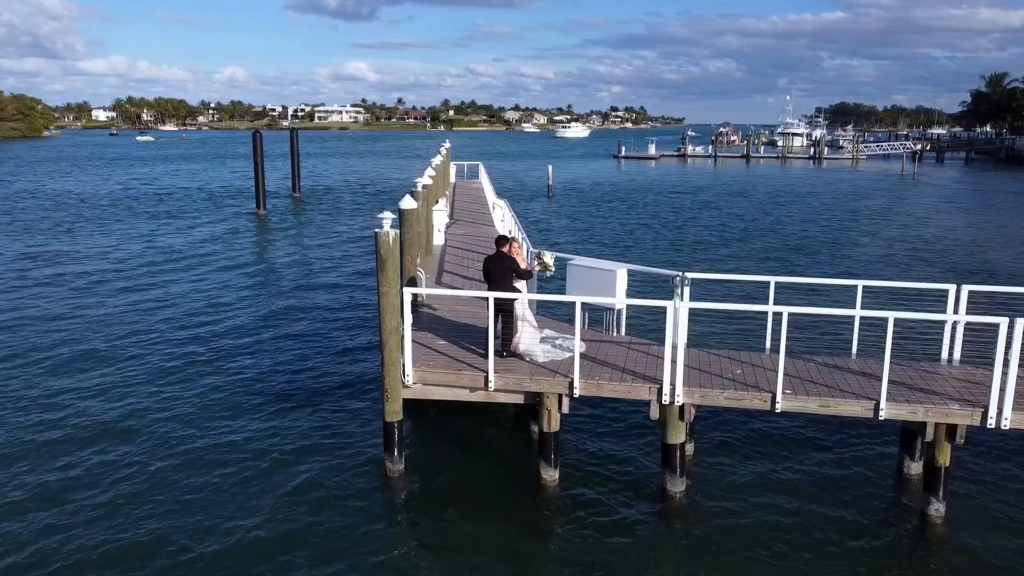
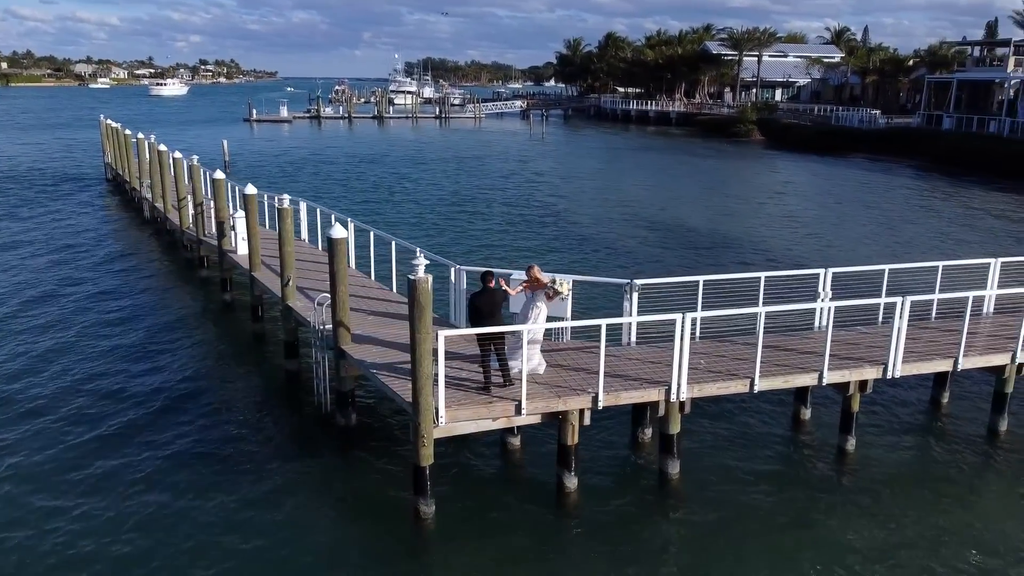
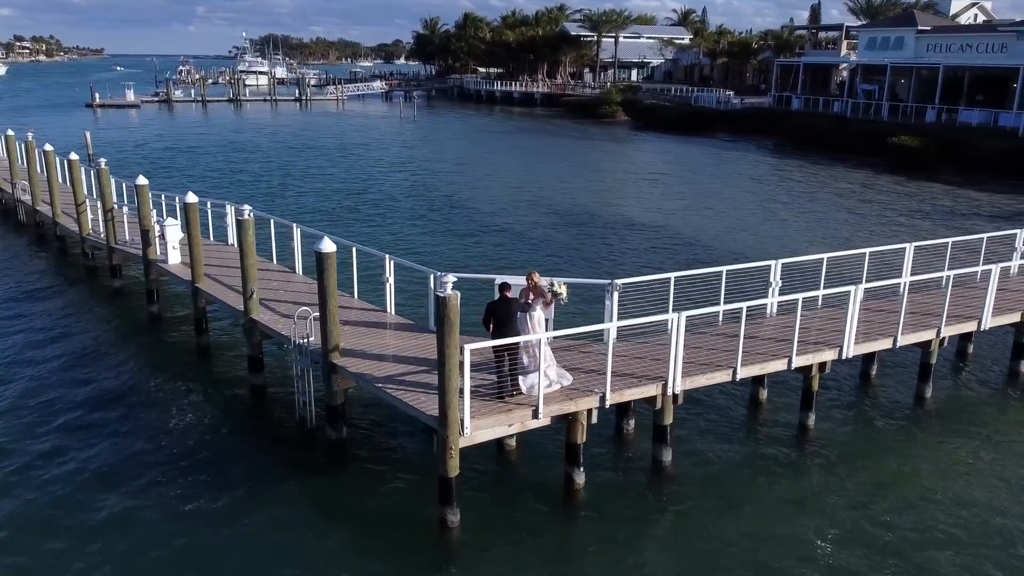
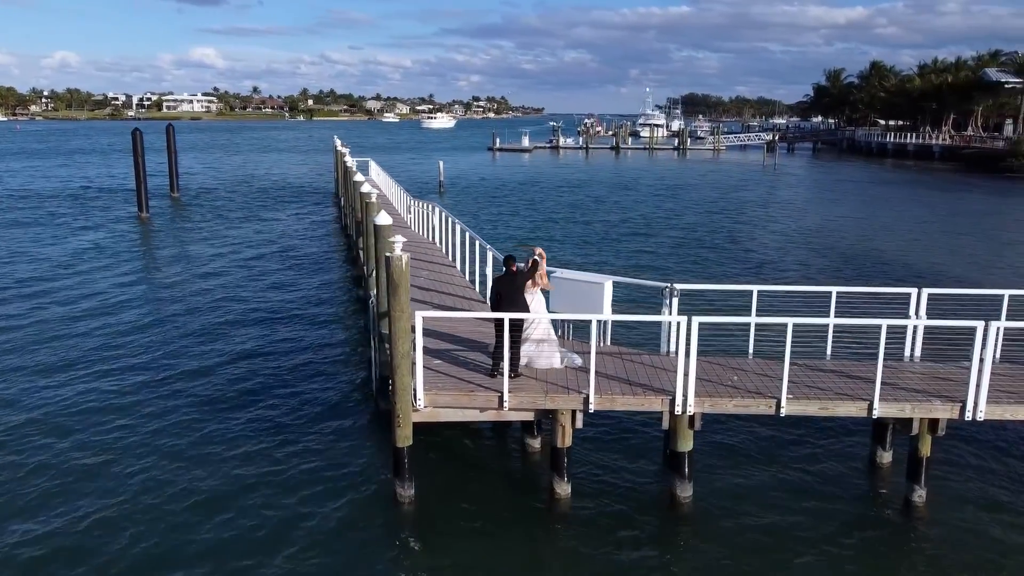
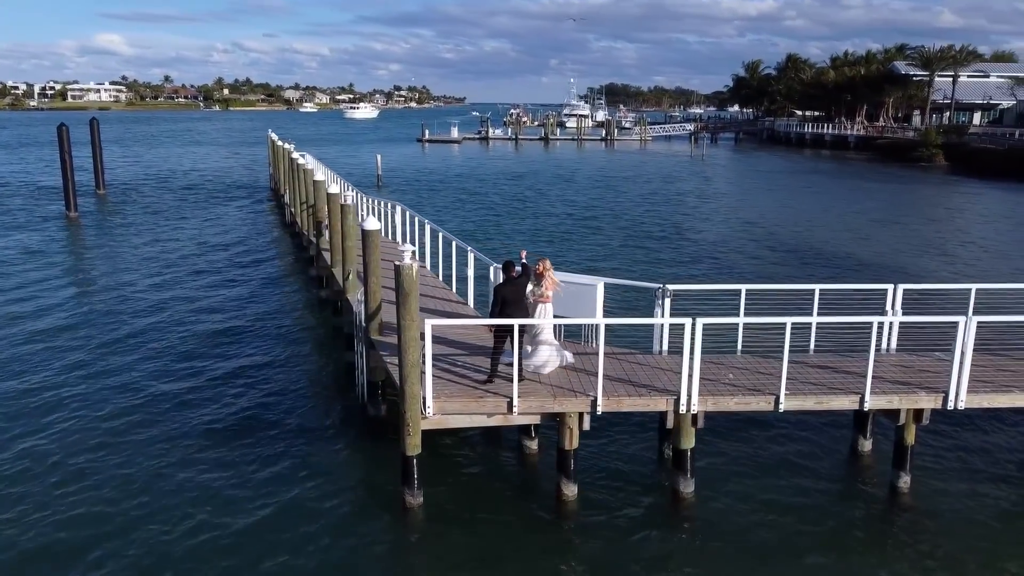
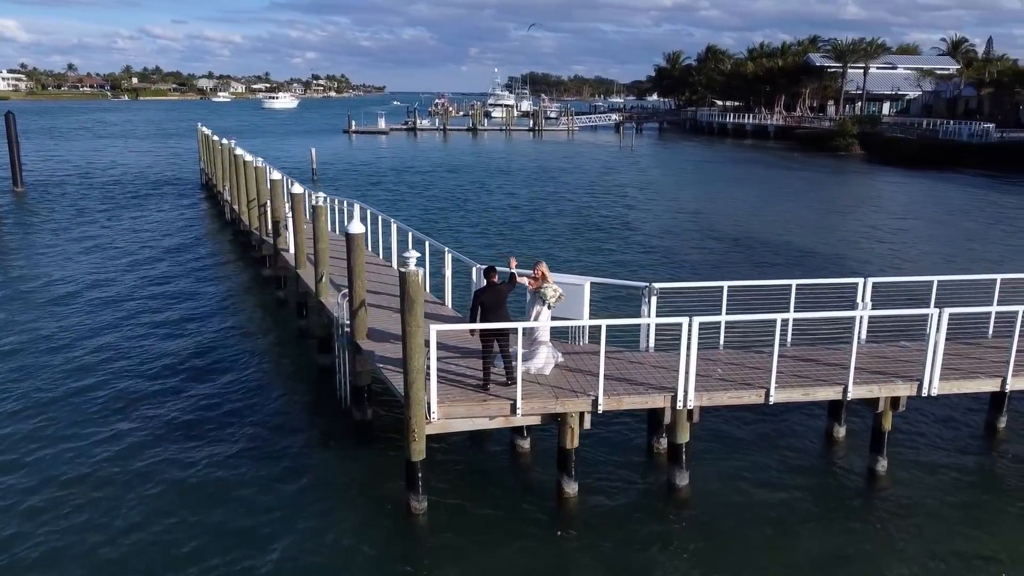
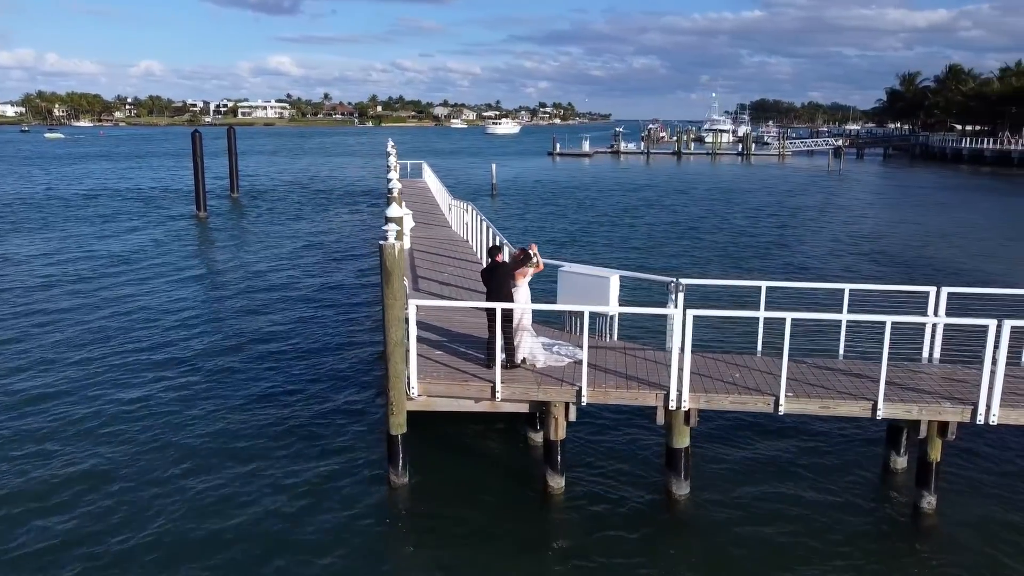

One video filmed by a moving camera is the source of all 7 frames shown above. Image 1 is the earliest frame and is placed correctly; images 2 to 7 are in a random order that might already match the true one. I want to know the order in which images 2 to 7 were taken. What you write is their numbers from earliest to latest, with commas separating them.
7, 4, 5, 6, 2, 3
